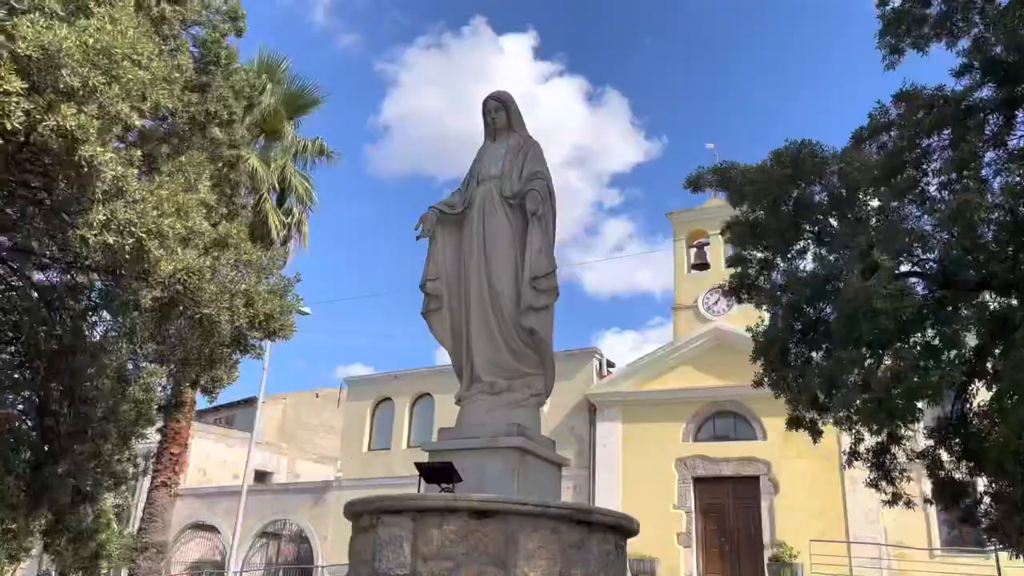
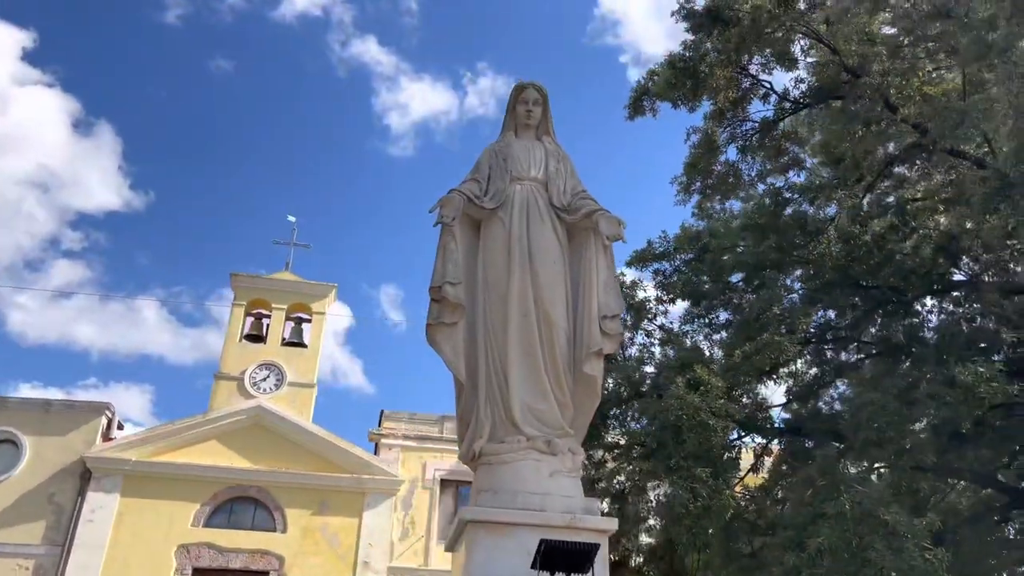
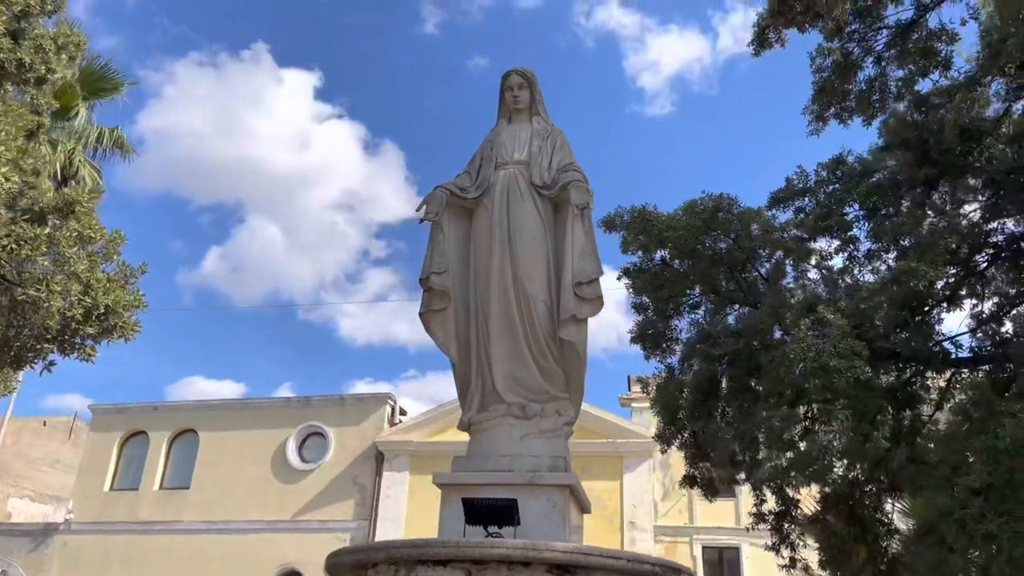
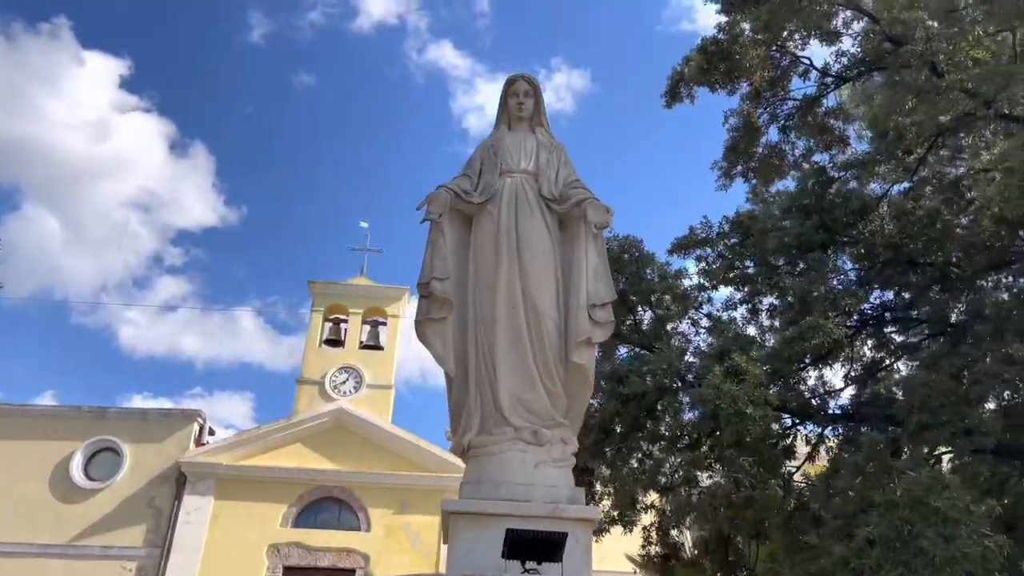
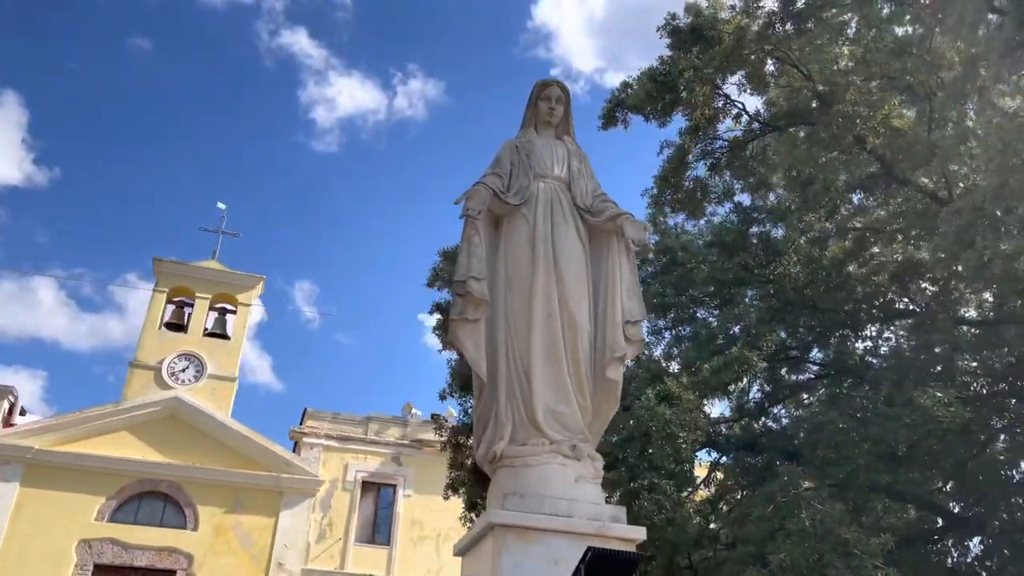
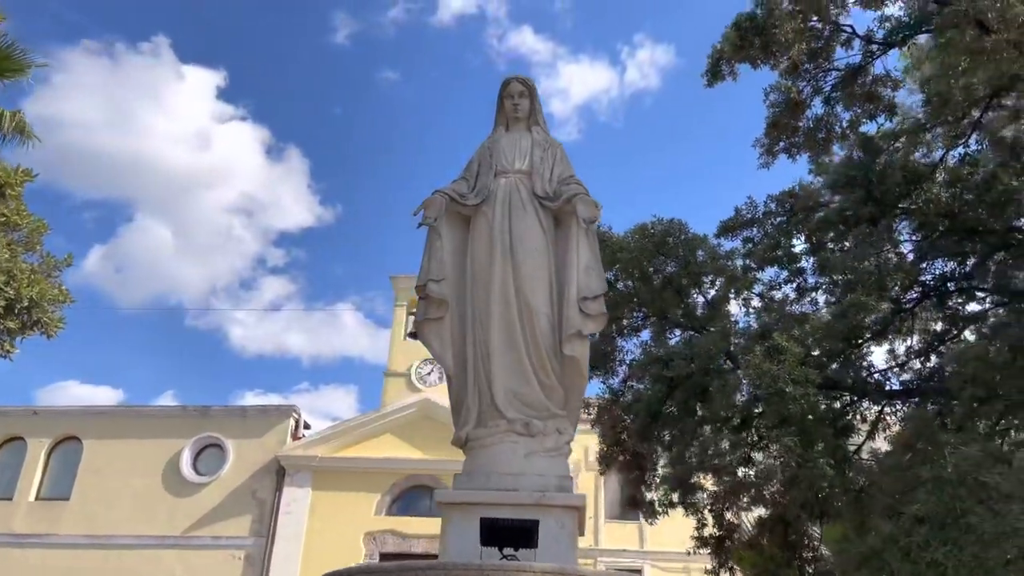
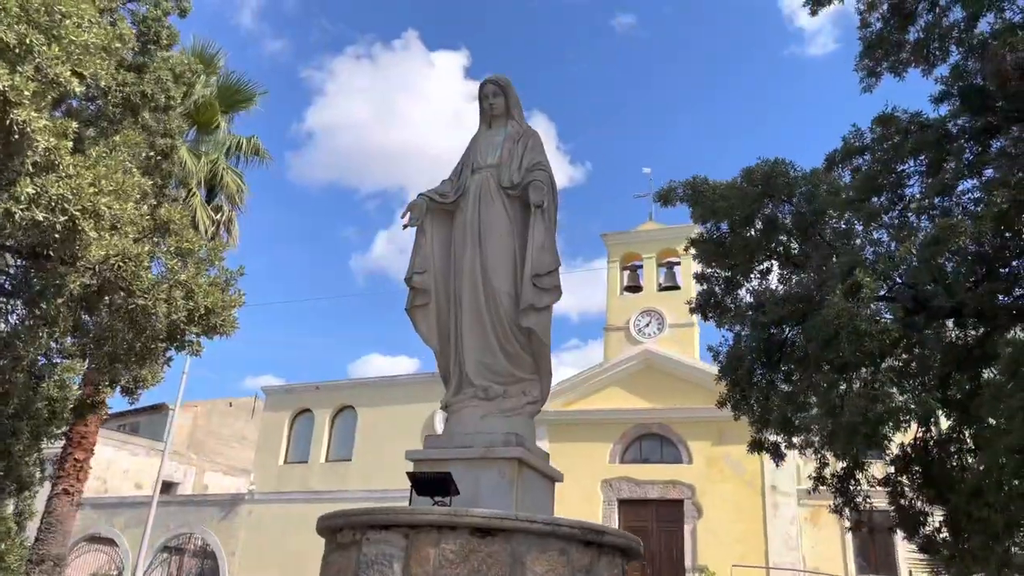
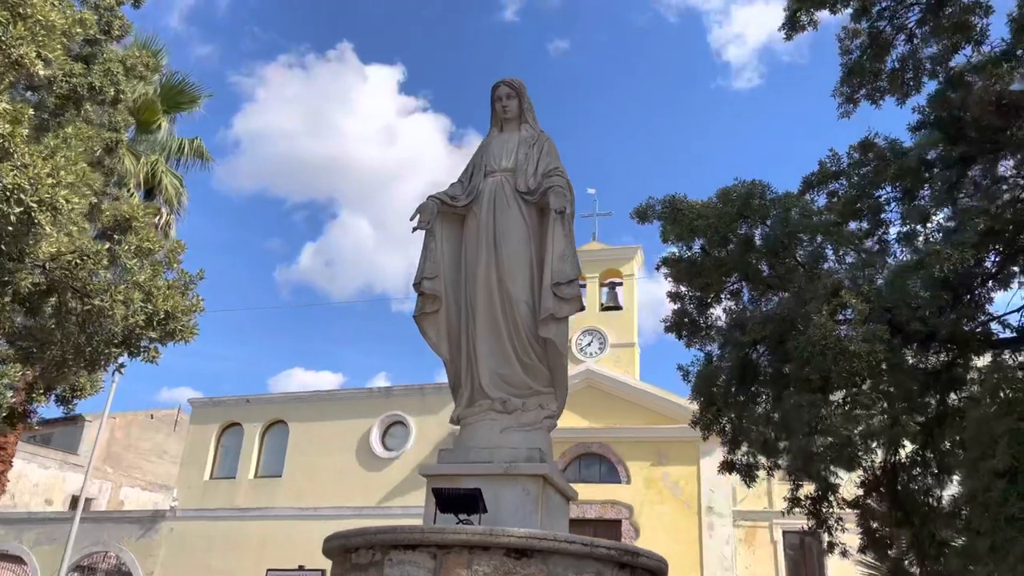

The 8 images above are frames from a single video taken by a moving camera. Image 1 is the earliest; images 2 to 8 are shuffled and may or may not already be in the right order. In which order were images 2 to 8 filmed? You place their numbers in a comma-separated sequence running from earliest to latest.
7, 8, 3, 6, 4, 2, 5
